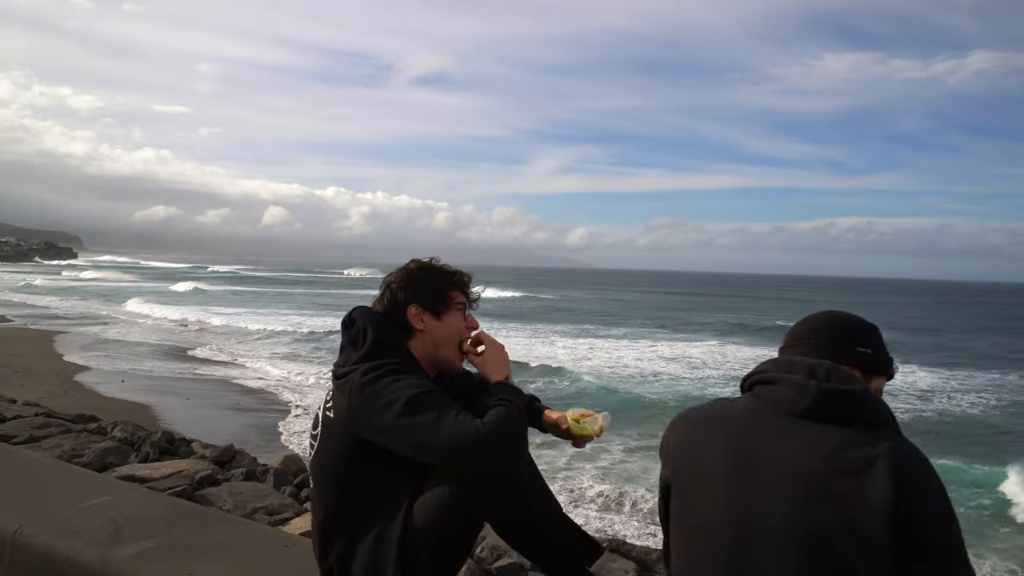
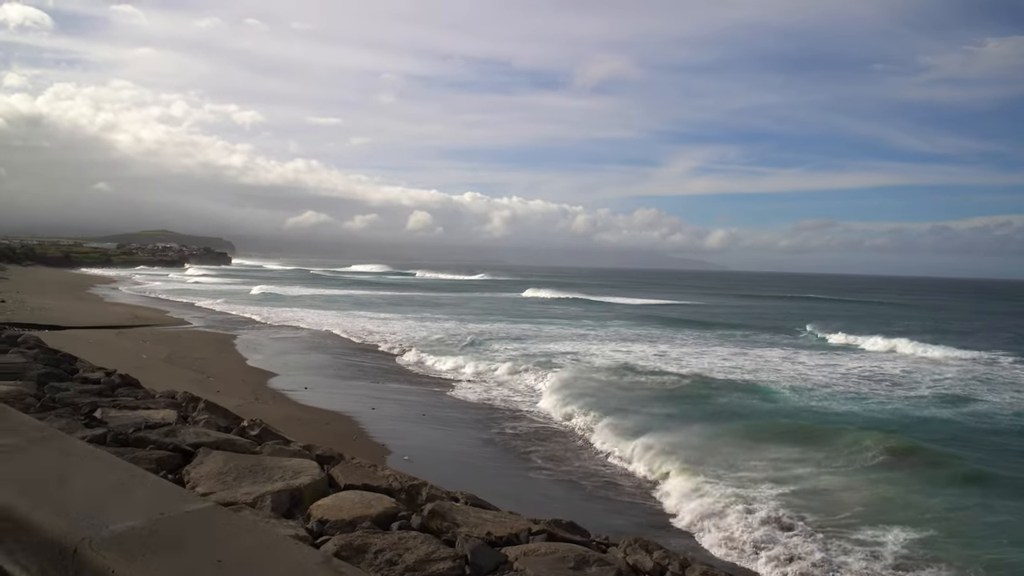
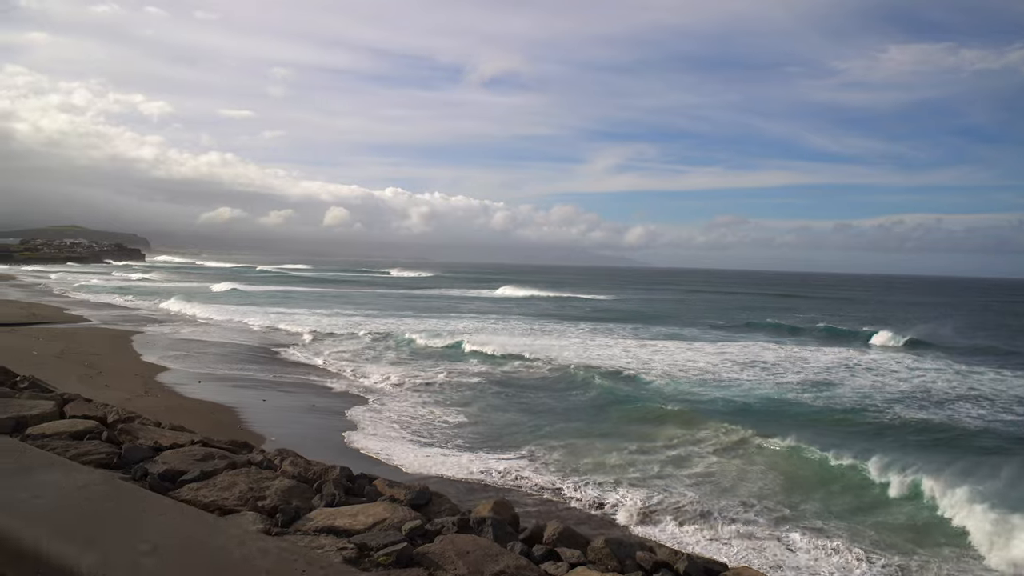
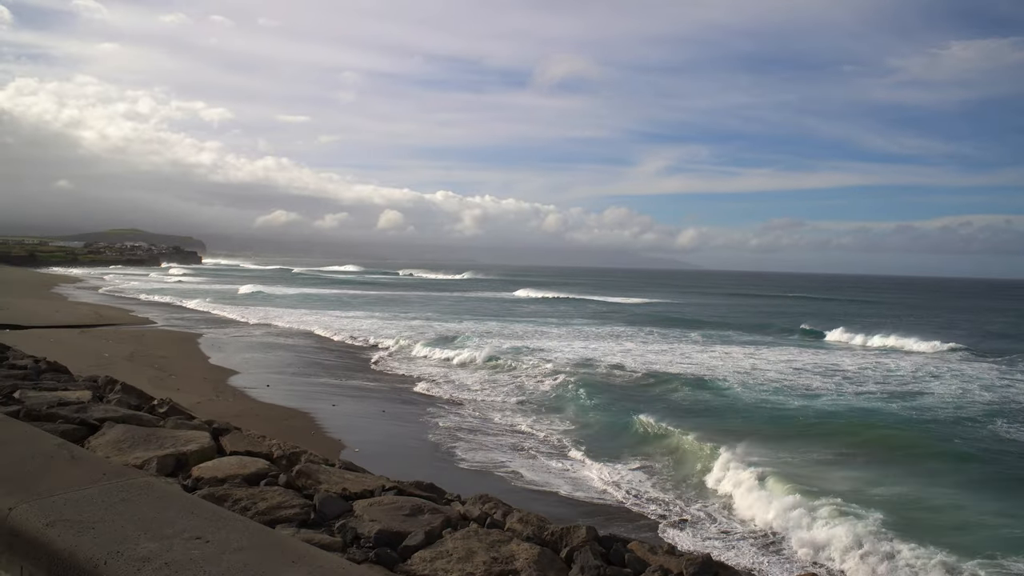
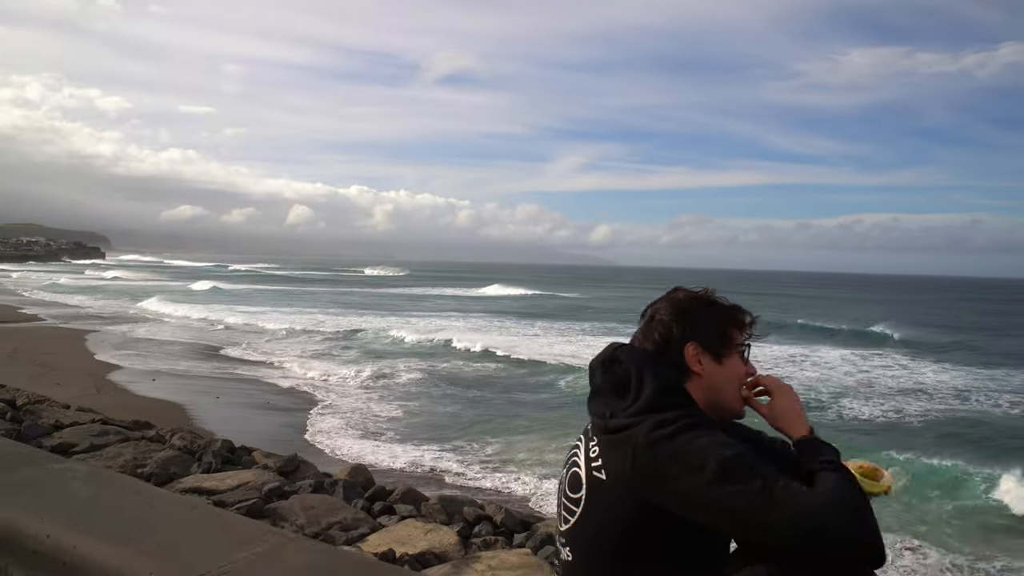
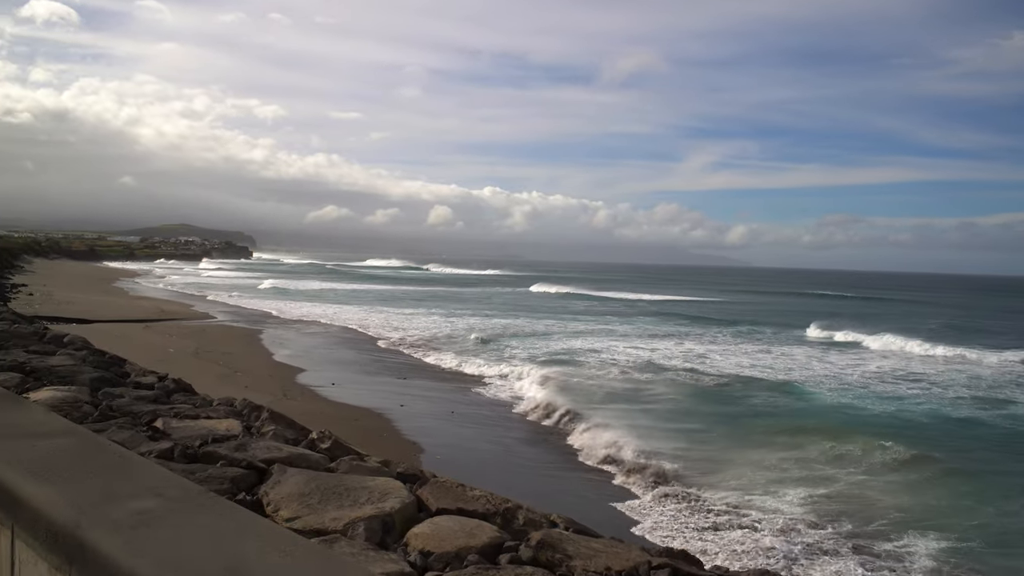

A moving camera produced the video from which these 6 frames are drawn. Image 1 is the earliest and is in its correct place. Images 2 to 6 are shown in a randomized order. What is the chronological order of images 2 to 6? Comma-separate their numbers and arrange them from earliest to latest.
5, 3, 4, 2, 6
